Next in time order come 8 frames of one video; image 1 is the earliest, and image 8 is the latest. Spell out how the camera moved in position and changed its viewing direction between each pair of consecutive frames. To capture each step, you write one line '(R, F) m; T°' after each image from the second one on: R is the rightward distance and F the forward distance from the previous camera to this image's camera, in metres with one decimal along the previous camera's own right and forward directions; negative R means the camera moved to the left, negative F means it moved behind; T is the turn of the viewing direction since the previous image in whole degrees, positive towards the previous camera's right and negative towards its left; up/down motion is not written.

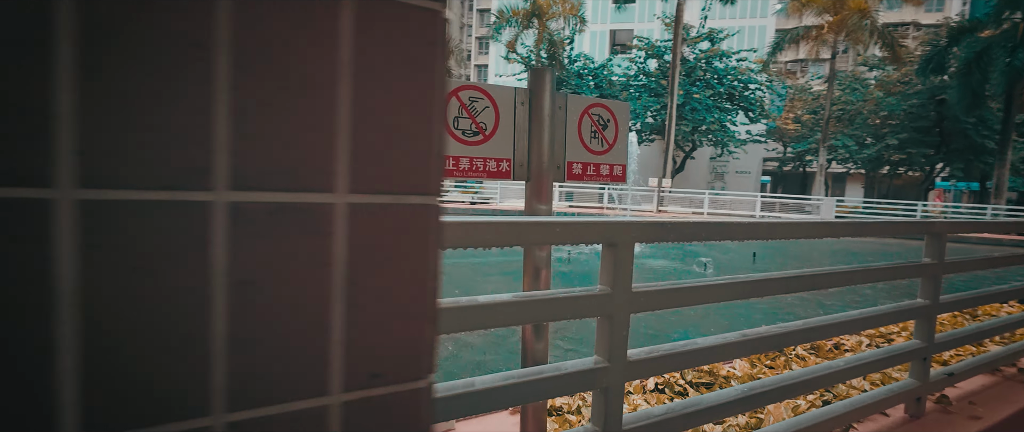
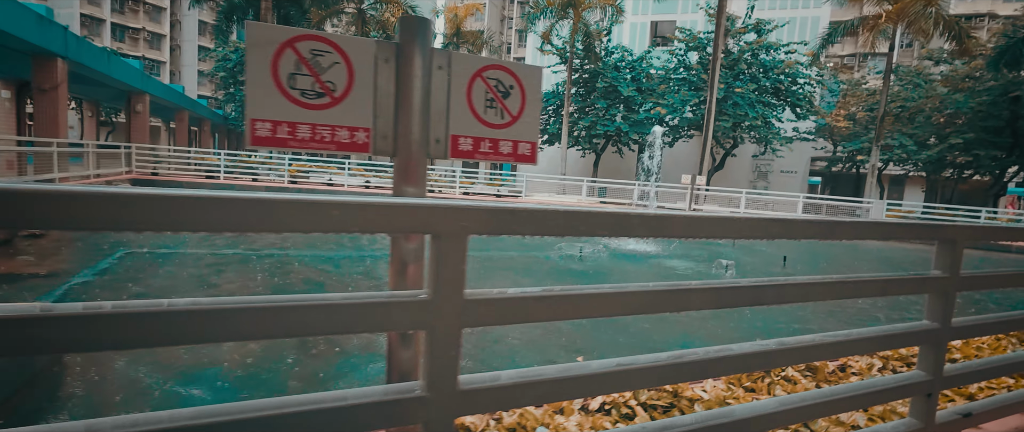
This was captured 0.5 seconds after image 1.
(+0.4, +0.3) m; -4°
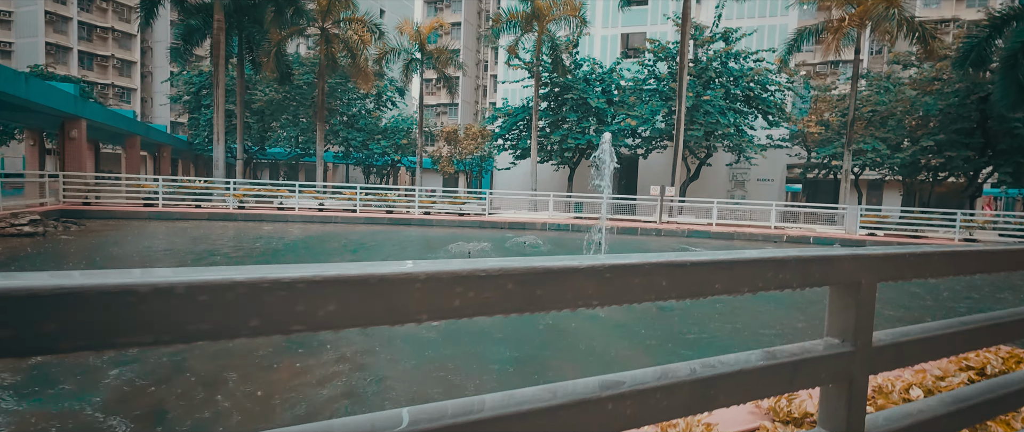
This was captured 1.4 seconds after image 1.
(+0.7, +0.8) m; +1°
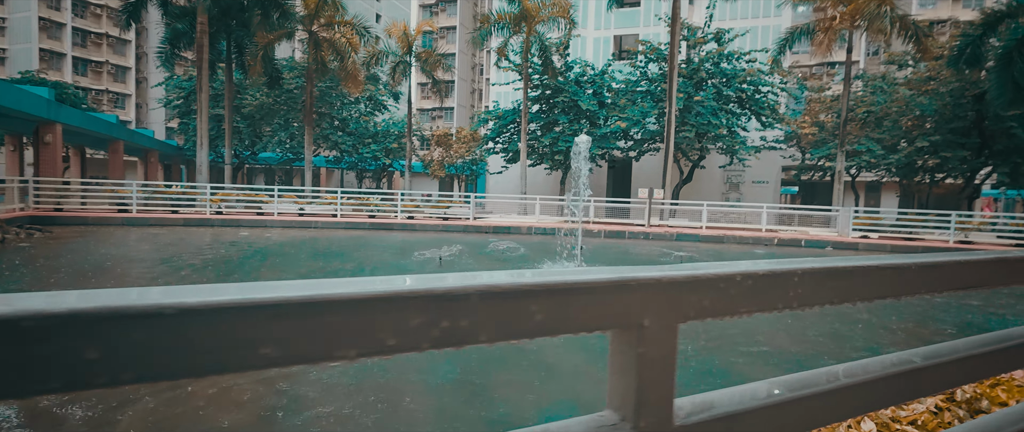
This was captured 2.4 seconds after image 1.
(+0.4, +0.4) m; 0°
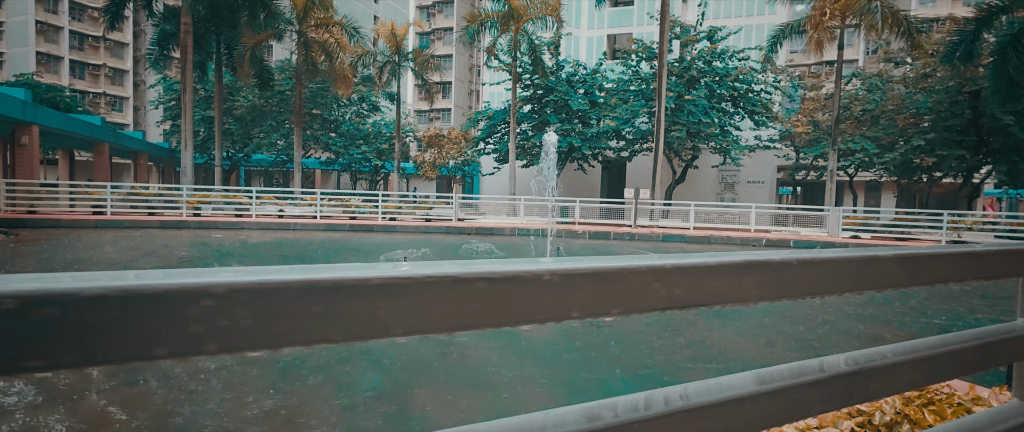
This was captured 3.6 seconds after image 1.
(+0.5, +0.3) m; 0°
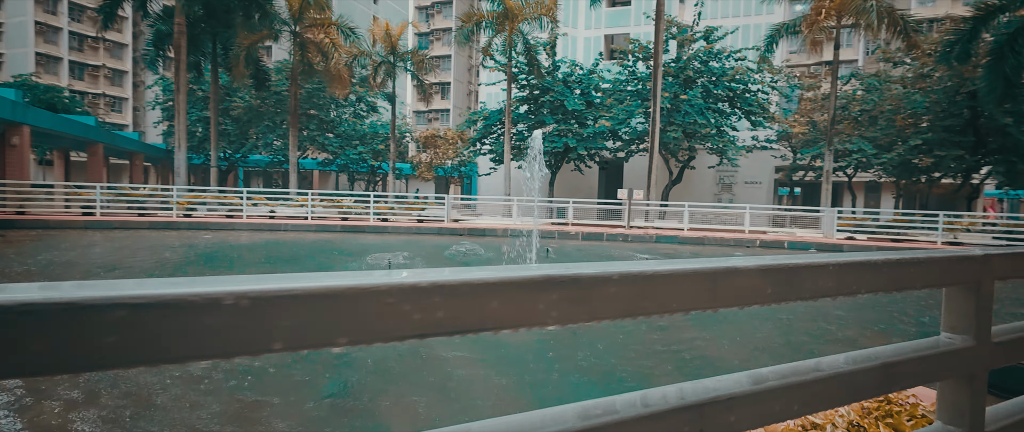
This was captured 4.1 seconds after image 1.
(+0.3, +0.1) m; 0°
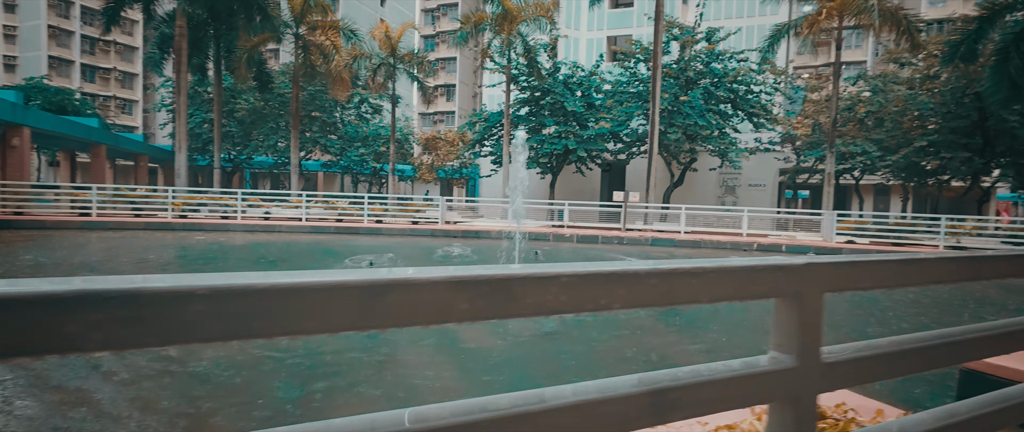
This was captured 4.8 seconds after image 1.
(+0.4, +0.1) m; -1°
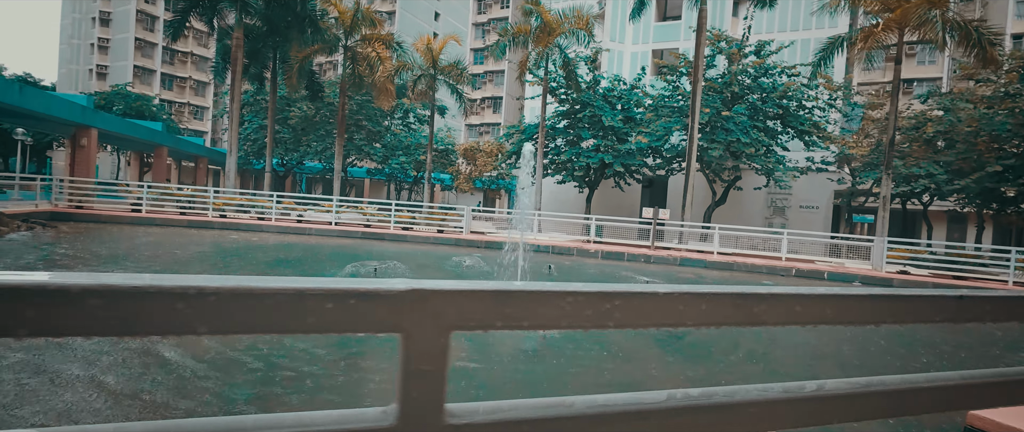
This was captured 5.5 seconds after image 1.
(+0.9, +0.2) m; -6°
